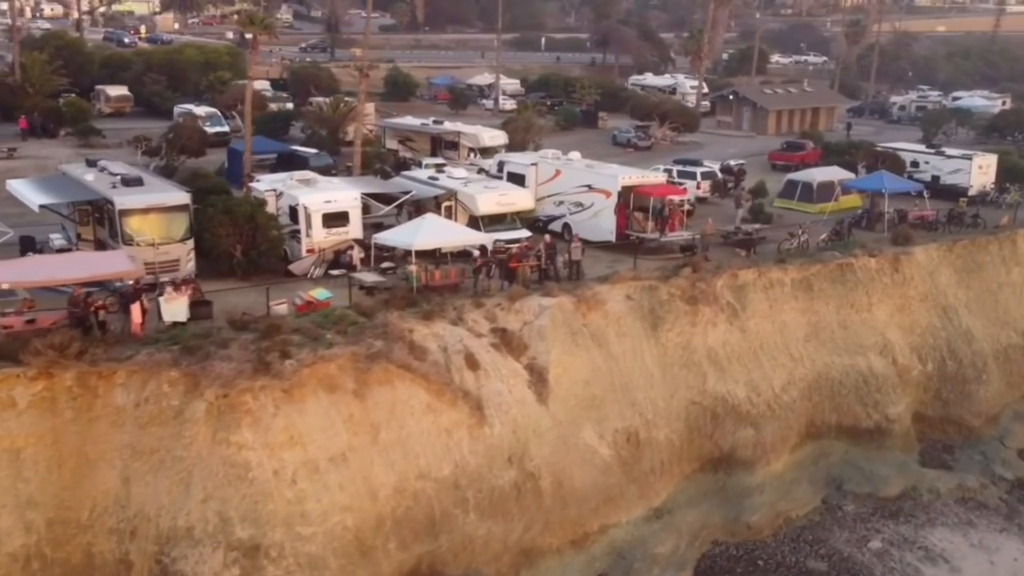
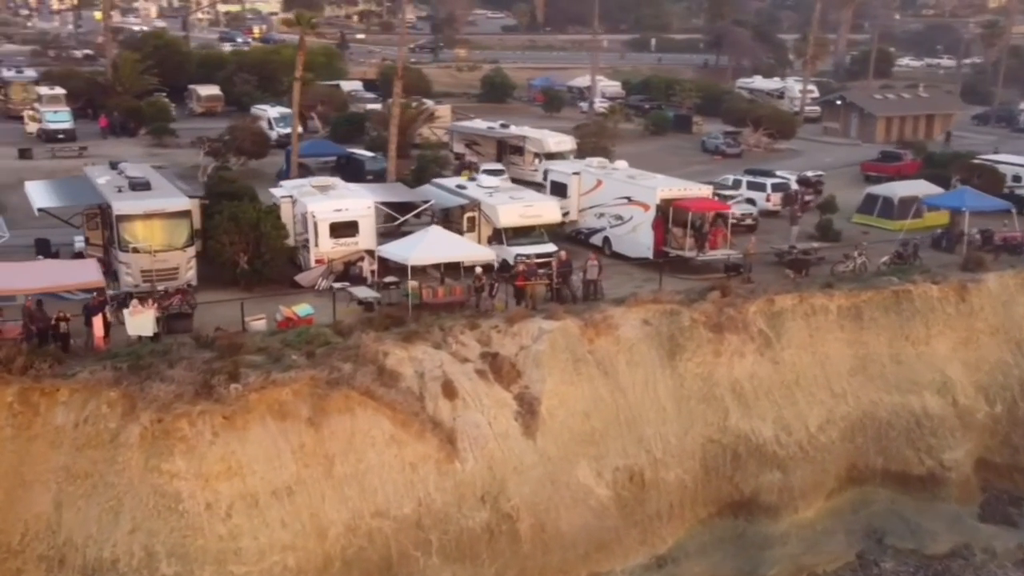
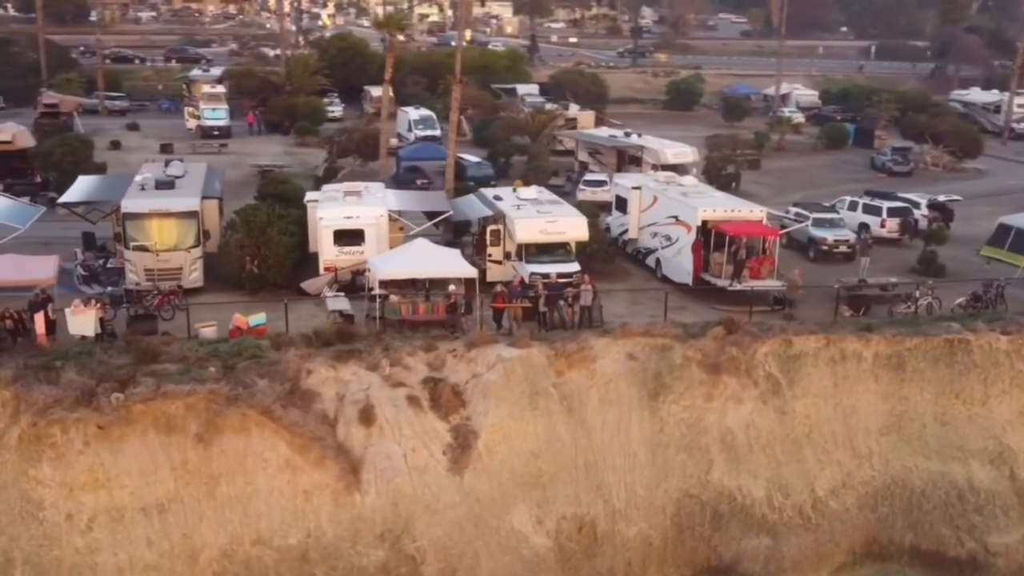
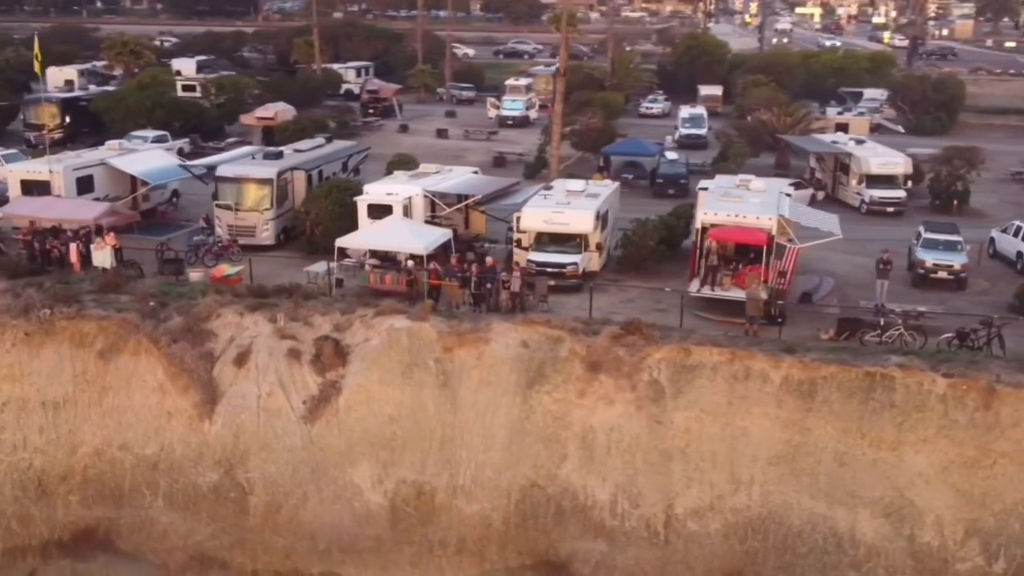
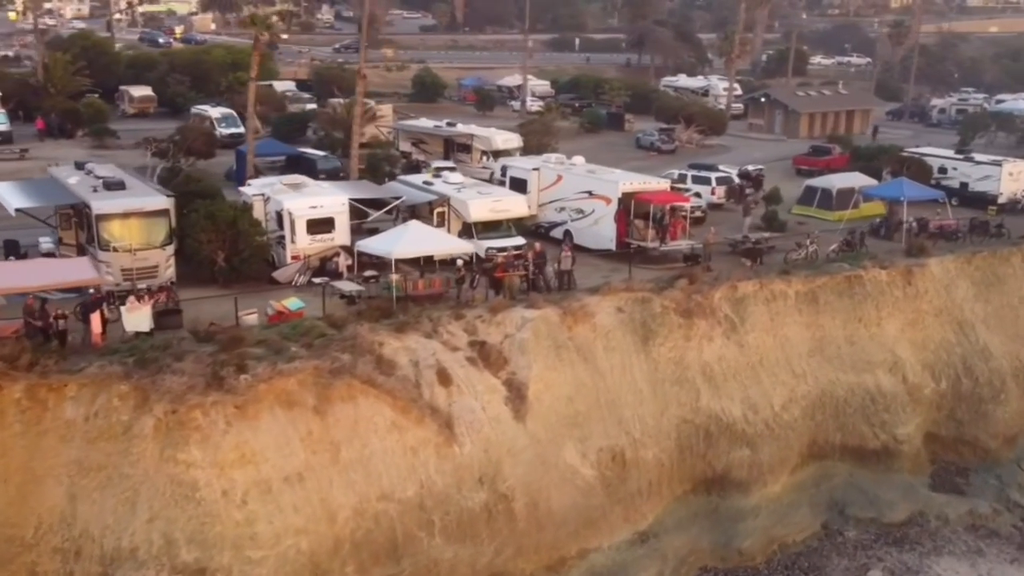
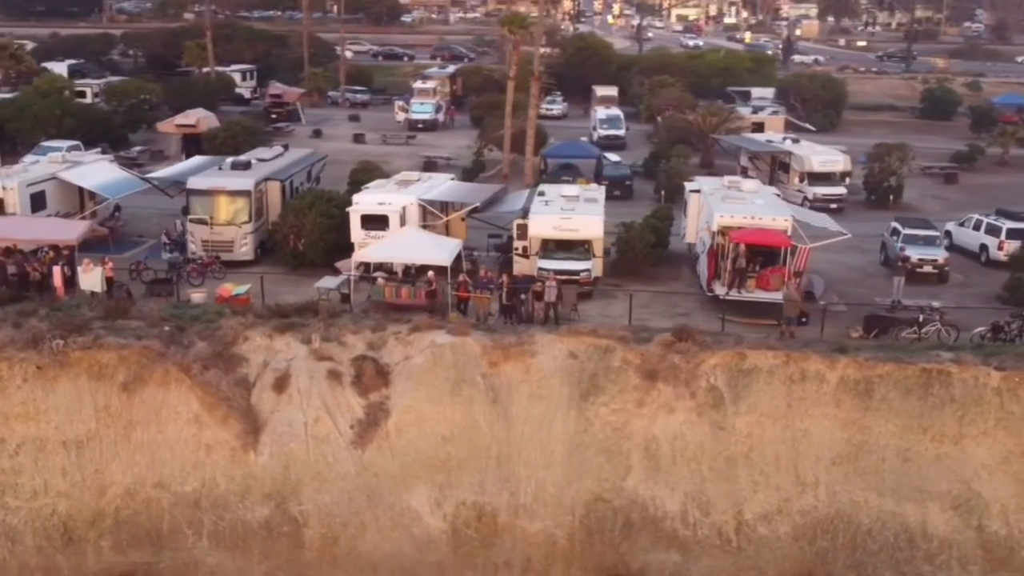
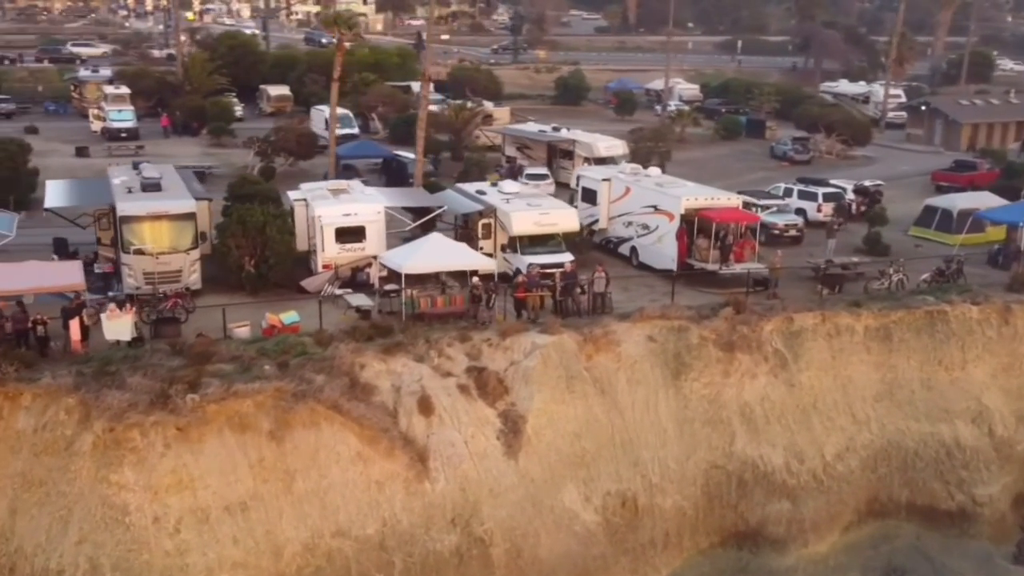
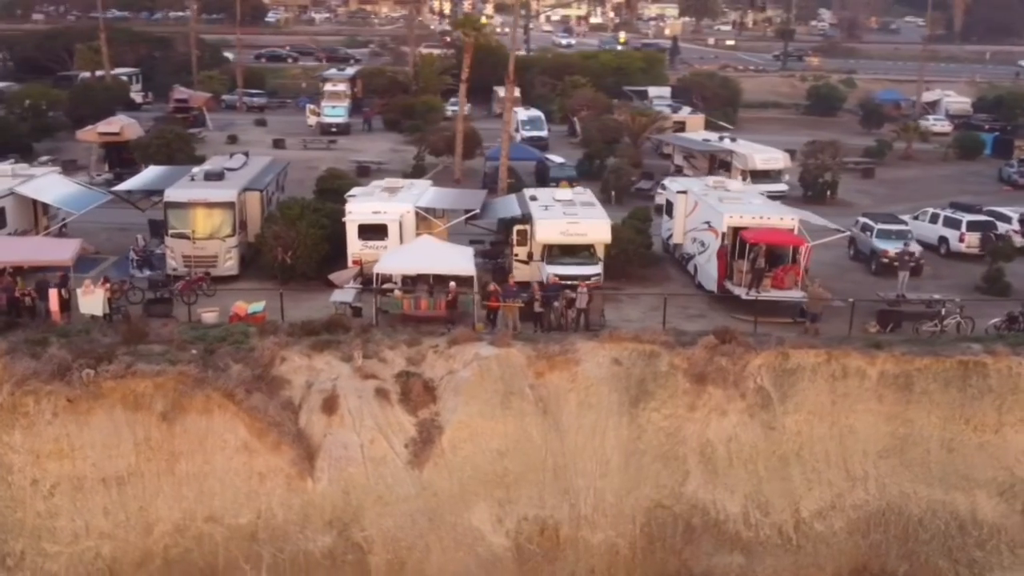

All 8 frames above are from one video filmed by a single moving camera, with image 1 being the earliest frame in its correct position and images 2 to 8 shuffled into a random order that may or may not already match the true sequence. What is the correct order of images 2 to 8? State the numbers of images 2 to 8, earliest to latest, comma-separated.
5, 2, 7, 3, 8, 6, 4
